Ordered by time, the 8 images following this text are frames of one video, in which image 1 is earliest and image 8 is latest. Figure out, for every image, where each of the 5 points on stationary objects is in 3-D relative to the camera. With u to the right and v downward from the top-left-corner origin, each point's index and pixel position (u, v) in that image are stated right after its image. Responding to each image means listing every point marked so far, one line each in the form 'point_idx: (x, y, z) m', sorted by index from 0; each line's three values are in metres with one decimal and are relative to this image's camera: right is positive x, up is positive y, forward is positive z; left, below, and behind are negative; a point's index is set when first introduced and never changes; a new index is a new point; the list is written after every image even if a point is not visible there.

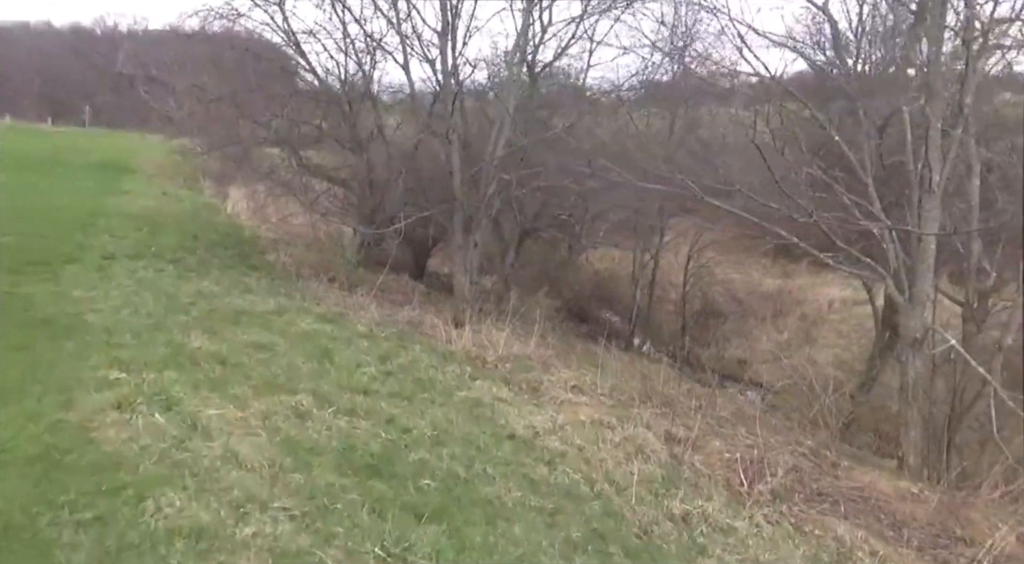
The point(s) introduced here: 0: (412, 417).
0: (-0.6, -0.8, +5.3) m
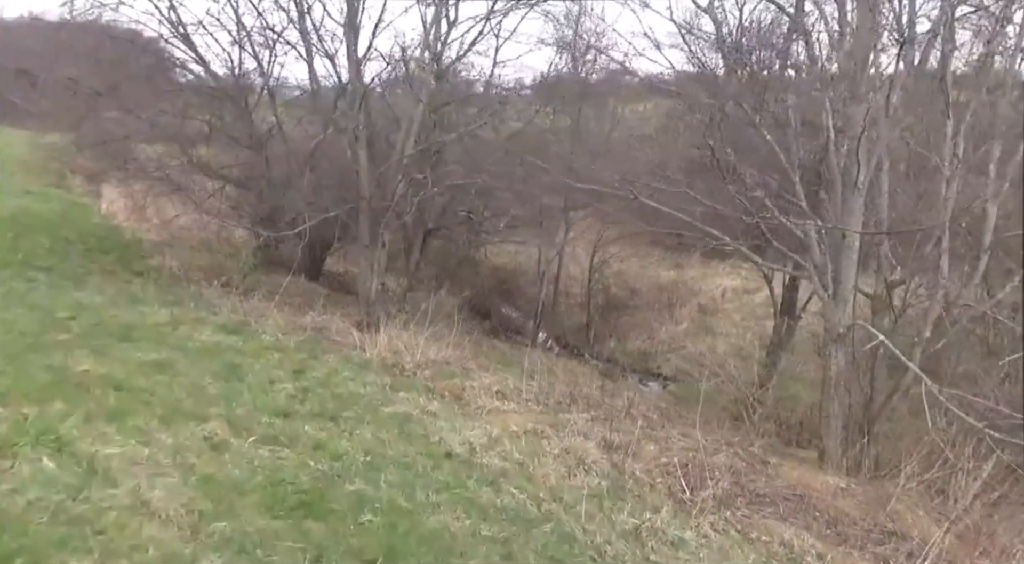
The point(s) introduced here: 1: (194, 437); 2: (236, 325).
0: (-1.0, -0.9, +4.9) m
1: (-1.7, -0.8, +4.6) m
2: (-3.2, -0.5, +9.7) m
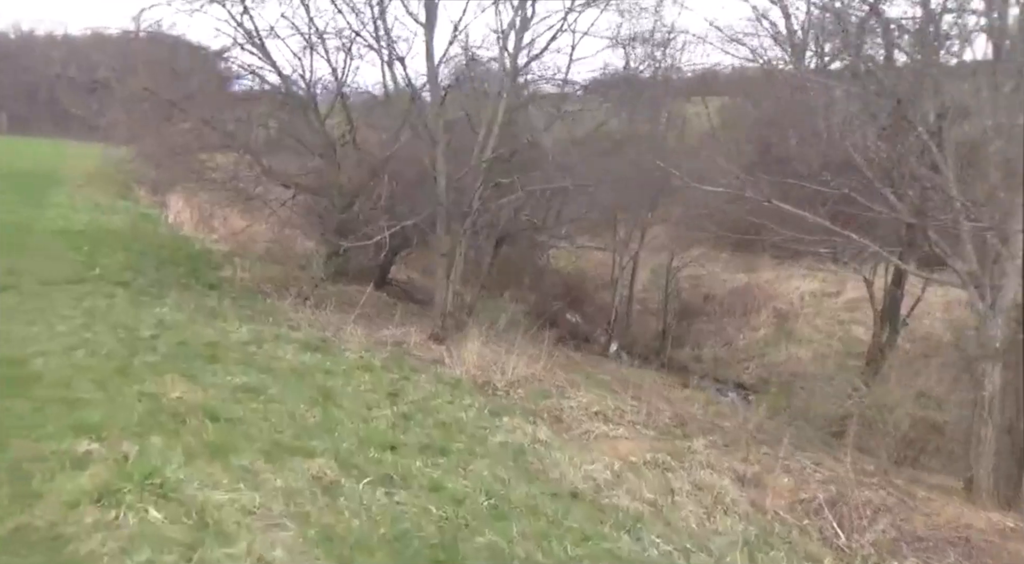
0: (-0.3, -1.0, +4.4) m
1: (-1.0, -0.9, +4.2) m
2: (-2.2, -0.6, +9.4) m
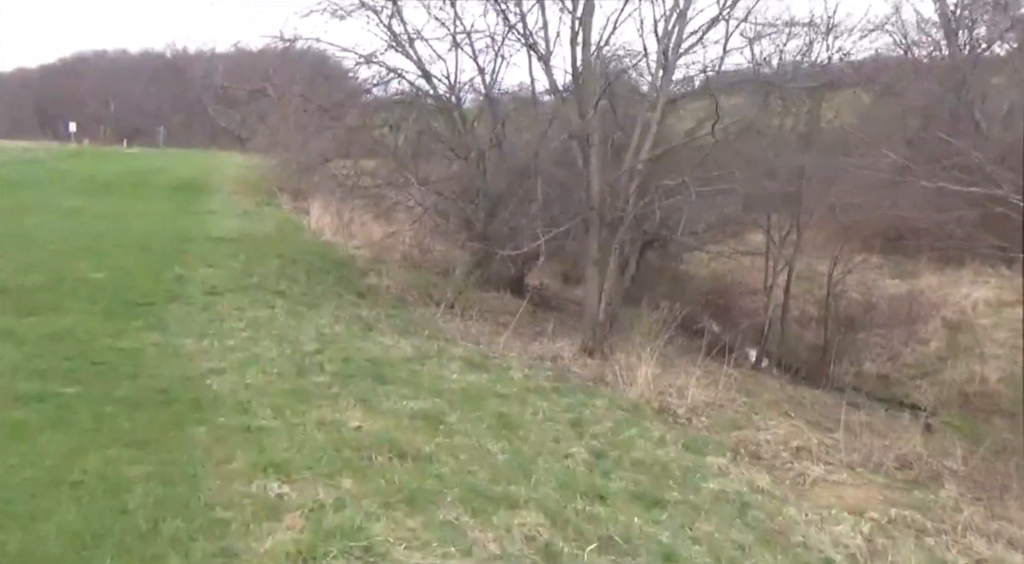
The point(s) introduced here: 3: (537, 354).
0: (+0.8, -1.1, +3.8) m
1: (0.0, -1.1, +3.6) m
2: (-0.4, -0.8, +9.0) m
3: (+0.3, -0.9, +10.8) m
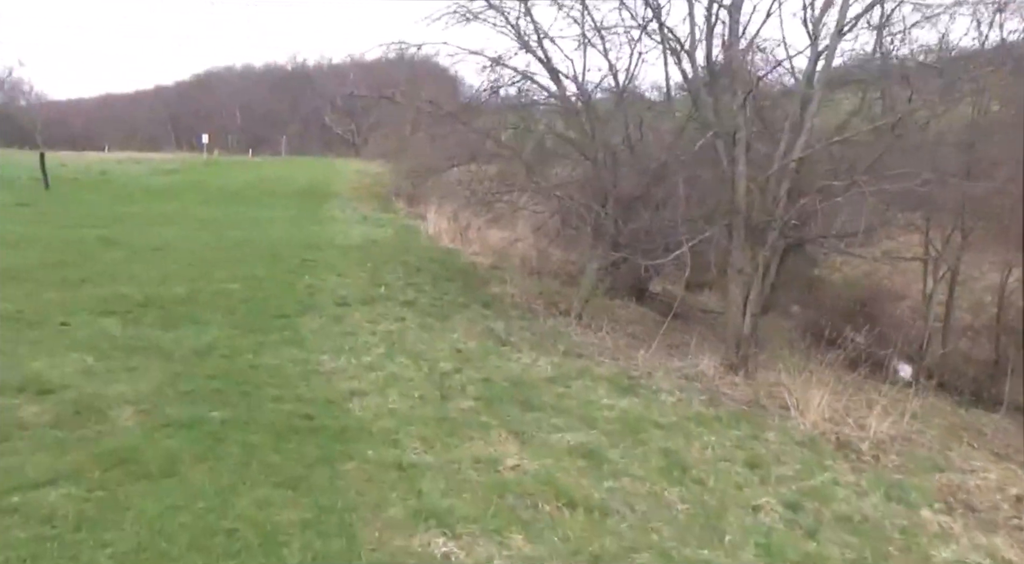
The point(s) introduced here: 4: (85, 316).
0: (+1.5, -1.3, +3.1) m
1: (+0.8, -1.2, +3.0) m
2: (+1.0, -0.9, +8.4) m
3: (+1.9, -1.0, +10.1) m
4: (-4.5, -0.4, +9.3) m
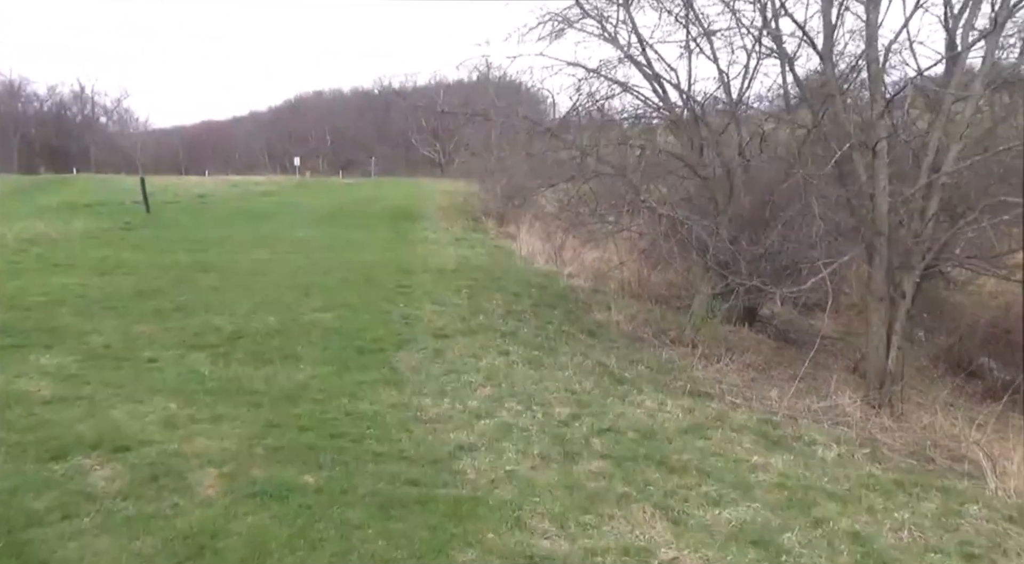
0: (+2.1, -1.4, +1.9) m
1: (+1.3, -1.4, +1.9) m
2: (+2.0, -1.2, +7.3) m
3: (+3.1, -1.3, +8.8) m
4: (-3.4, -0.7, +8.7) m
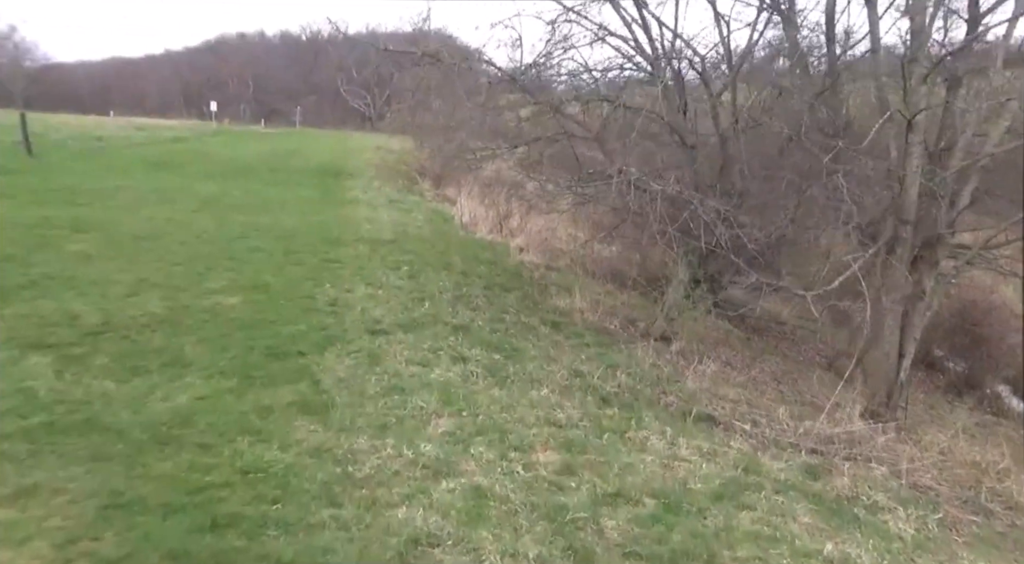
0: (+2.3, -1.8, +0.2) m
1: (+1.5, -1.7, +0.1) m
2: (+1.8, -1.3, +5.5) m
3: (+2.8, -1.4, +7.1) m
4: (-3.6, -0.5, +6.4) m
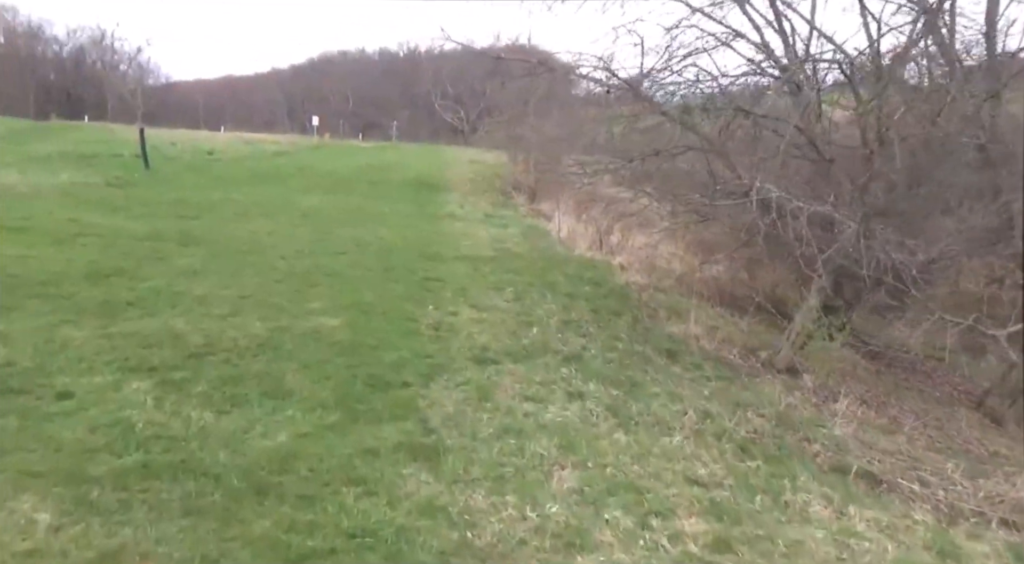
0: (+2.5, -1.9, -0.8) m
1: (+1.7, -1.8, -0.8) m
2: (+2.6, -1.5, +4.5) m
3: (+3.7, -1.6, +6.0) m
4: (-2.8, -0.7, +6.0) m
